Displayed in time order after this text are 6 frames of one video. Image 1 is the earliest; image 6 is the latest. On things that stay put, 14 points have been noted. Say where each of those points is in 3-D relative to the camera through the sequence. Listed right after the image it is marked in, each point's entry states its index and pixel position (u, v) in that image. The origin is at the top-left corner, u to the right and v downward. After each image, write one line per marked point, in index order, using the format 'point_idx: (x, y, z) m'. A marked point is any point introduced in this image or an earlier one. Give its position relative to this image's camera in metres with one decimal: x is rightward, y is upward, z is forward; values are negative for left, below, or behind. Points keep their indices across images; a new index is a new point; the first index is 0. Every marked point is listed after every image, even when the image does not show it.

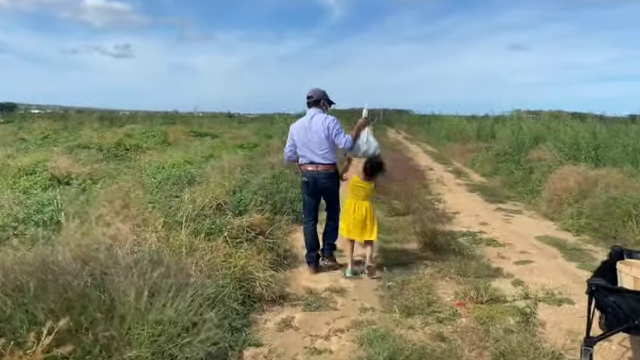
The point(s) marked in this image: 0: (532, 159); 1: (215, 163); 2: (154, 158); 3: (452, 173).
0: (+7.0, +0.6, +15.6) m
1: (-2.9, +0.5, +13.0) m
2: (-5.6, +0.7, +16.0) m
3: (+4.6, +0.2, +16.5) m
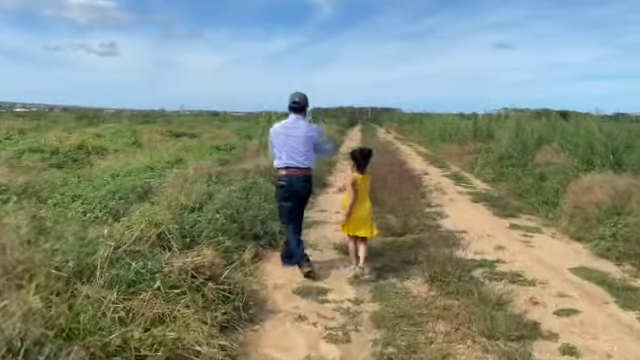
0: (+6.5, +0.5, +14.0) m
1: (-3.3, +0.2, +11.1) m
2: (-6.1, +0.5, +14.1) m
3: (+4.1, 0.0, +14.8) m
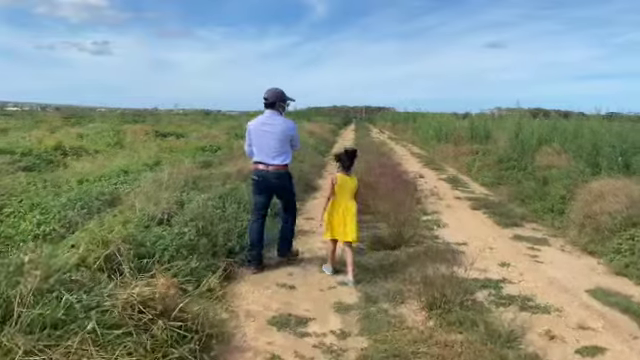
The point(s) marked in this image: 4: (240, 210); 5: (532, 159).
0: (+6.2, +0.4, +13.2) m
1: (-3.6, +0.1, +10.2) m
2: (-6.5, +0.4, +13.2) m
3: (+3.7, -0.1, +14.0) m
4: (-1.3, -0.5, +7.7) m
5: (+6.5, +0.7, +14.4) m
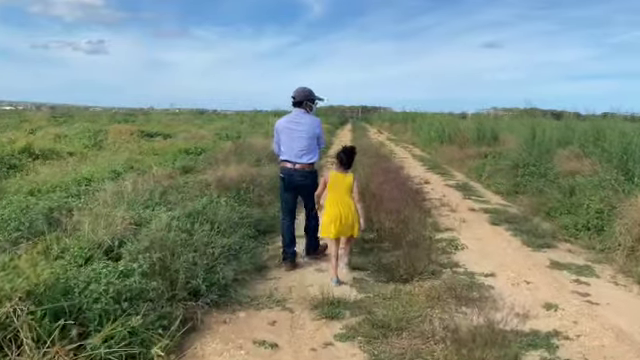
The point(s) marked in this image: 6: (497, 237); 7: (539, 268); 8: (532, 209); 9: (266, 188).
0: (+6.1, +0.2, +11.7) m
1: (-3.7, -0.1, +8.6) m
2: (-6.6, +0.2, +11.6) m
3: (+3.6, -0.3, +12.5) m
4: (-1.4, -0.7, +6.2) m
5: (+6.3, +0.5, +13.0) m
6: (+2.9, -1.0, +7.9) m
7: (+3.0, -1.2, +6.4) m
8: (+4.5, -0.6, +10.0) m
9: (-1.1, -0.2, +9.9) m
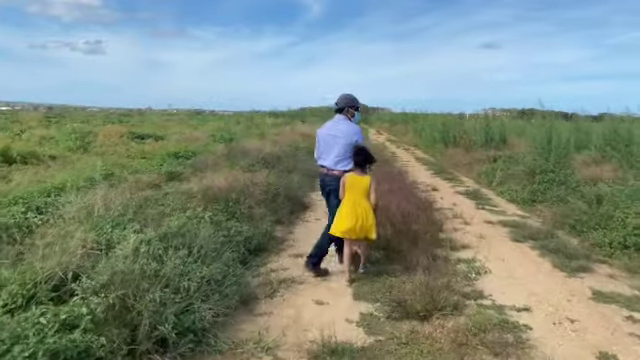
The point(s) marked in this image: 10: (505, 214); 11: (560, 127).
0: (+6.1, 0.0, +10.7) m
1: (-3.7, -0.2, +7.6) m
2: (-6.6, 0.0, +10.5) m
3: (+3.6, -0.4, +11.4) m
4: (-1.4, -0.9, +5.2) m
5: (+6.3, +0.3, +11.9) m
6: (+2.9, -1.1, +6.9) m
7: (+3.0, -1.4, +5.4) m
8: (+4.4, -0.8, +9.0) m
9: (-1.1, -0.3, +8.8) m
10: (+3.8, -0.7, +9.8) m
11: (+7.8, +1.7, +15.4) m
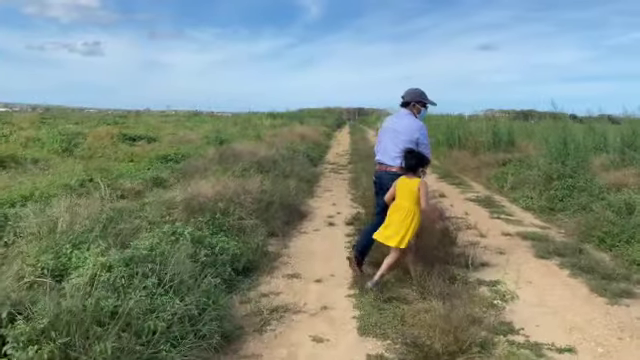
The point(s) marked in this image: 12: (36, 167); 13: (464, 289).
0: (+6.0, -0.1, +9.8) m
1: (-3.7, -0.4, +6.6) m
2: (-6.6, -0.1, +9.6) m
3: (+3.5, -0.6, +10.5) m
4: (-1.4, -1.0, +4.2) m
5: (+6.2, +0.2, +11.0) m
6: (+2.9, -1.3, +5.9) m
7: (+3.0, -1.5, +4.5) m
8: (+4.4, -0.9, +8.0) m
9: (-1.2, -0.5, +7.9) m
10: (+3.8, -0.8, +8.9) m
11: (+7.7, +1.6, +14.5) m
12: (-7.8, +0.4, +13.2) m
13: (+1.6, -1.2, +5.4) m
